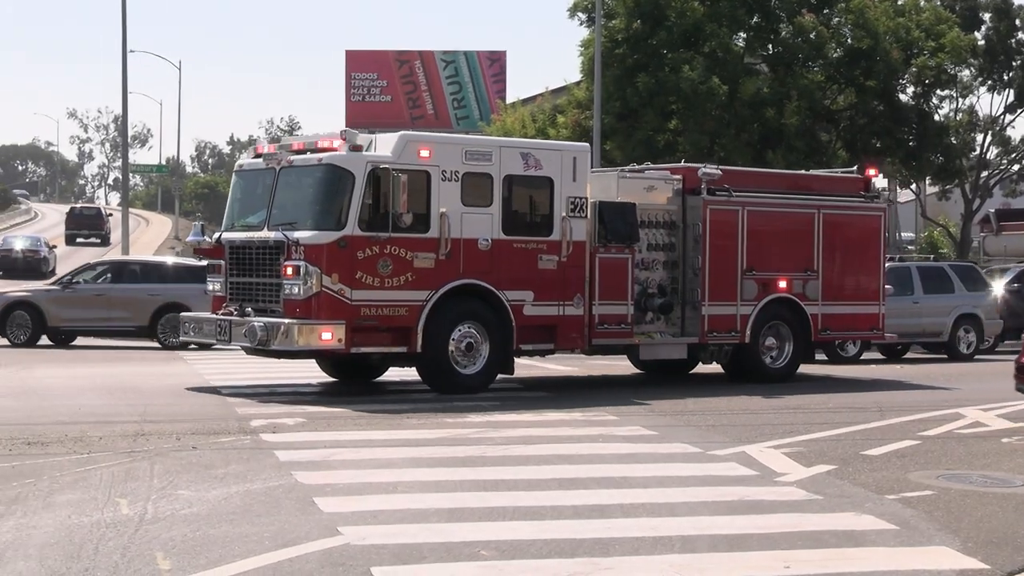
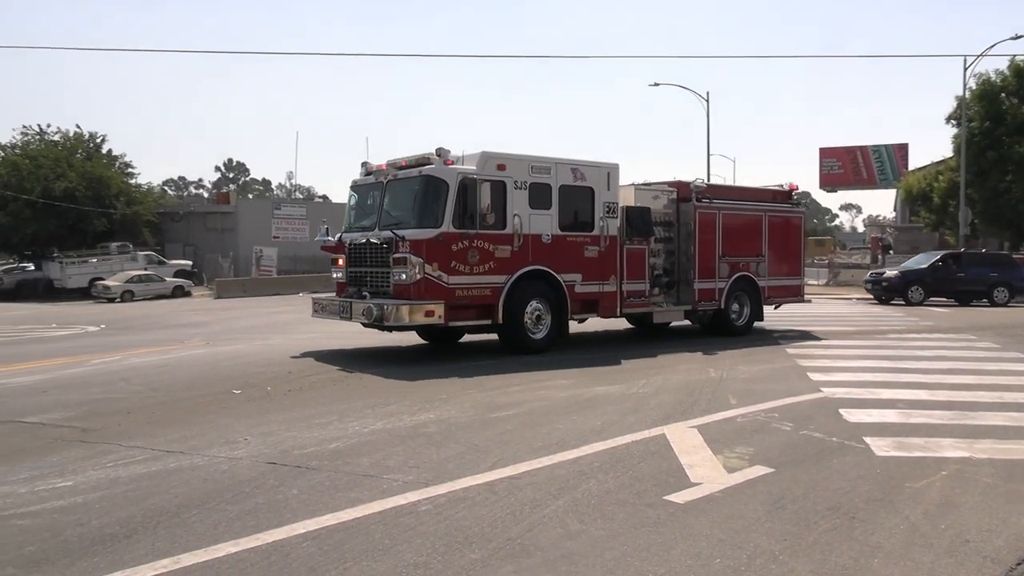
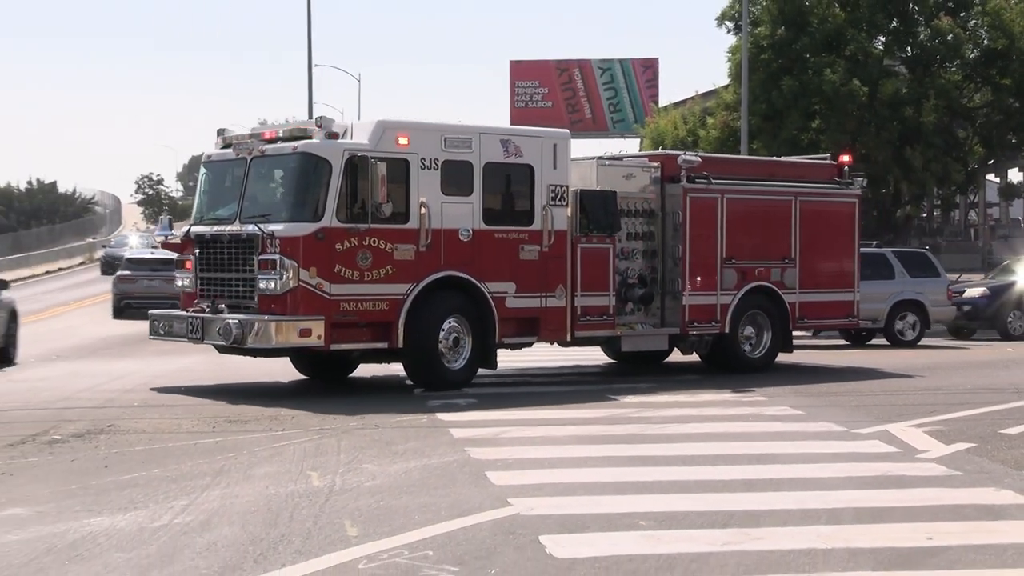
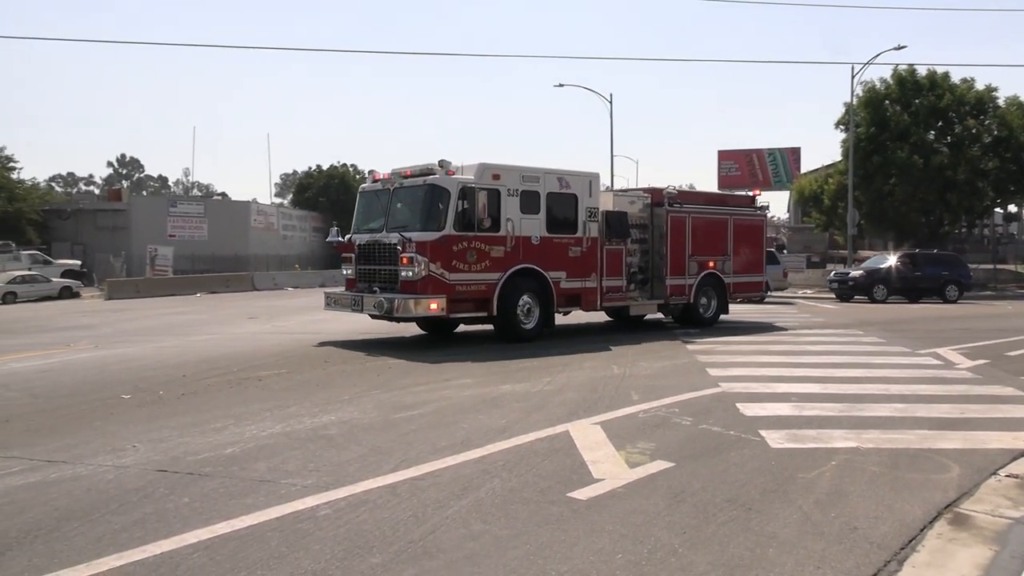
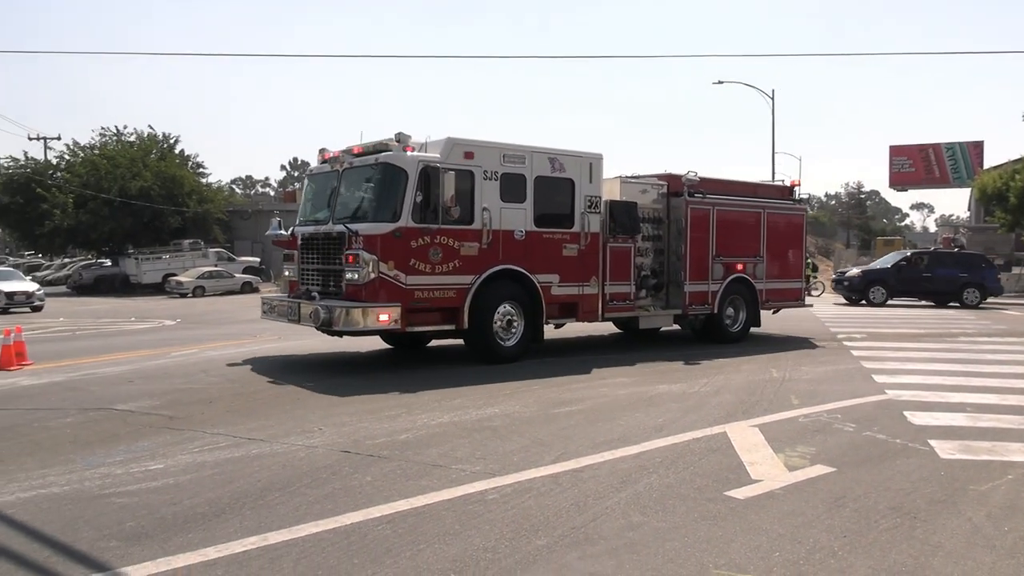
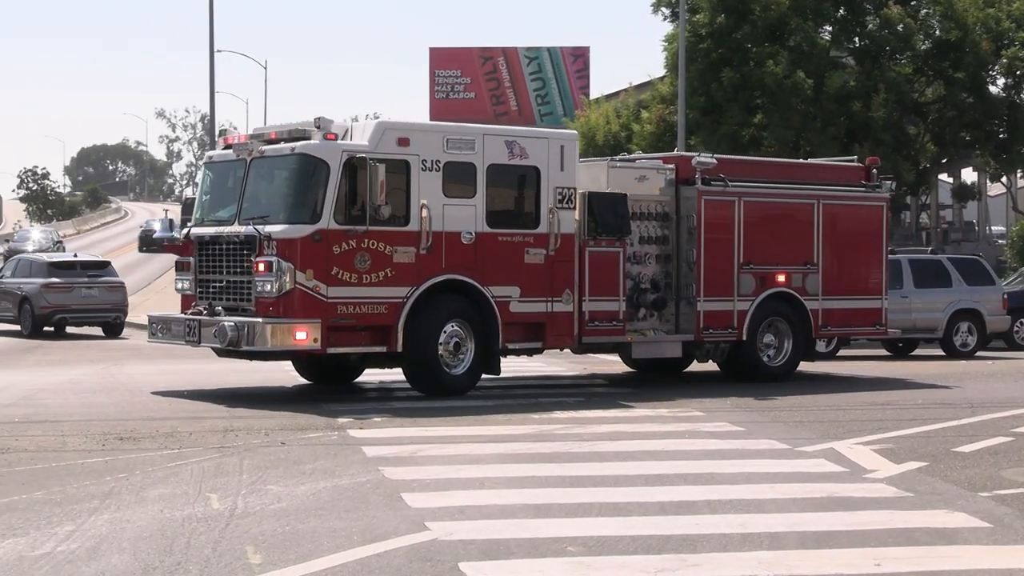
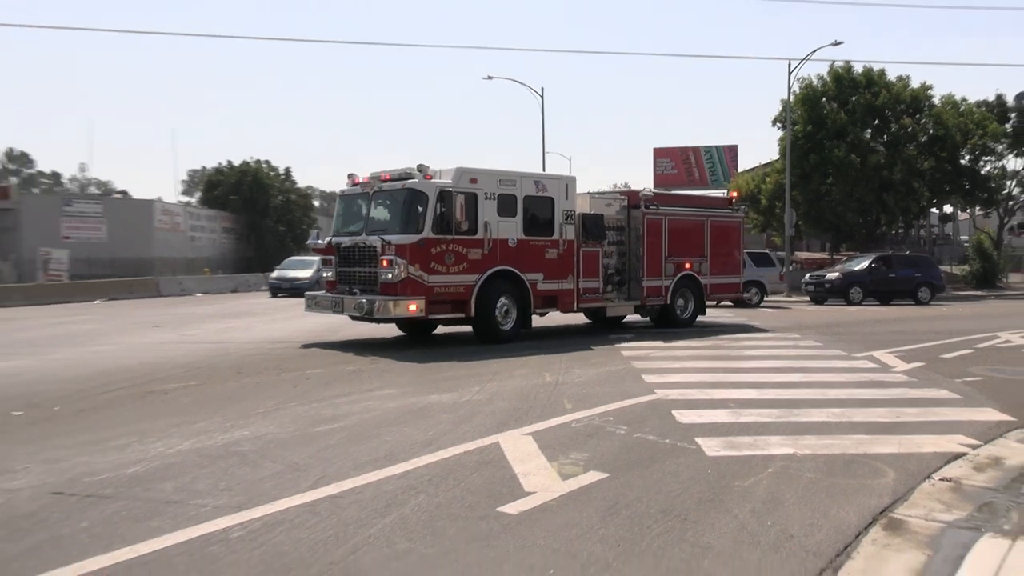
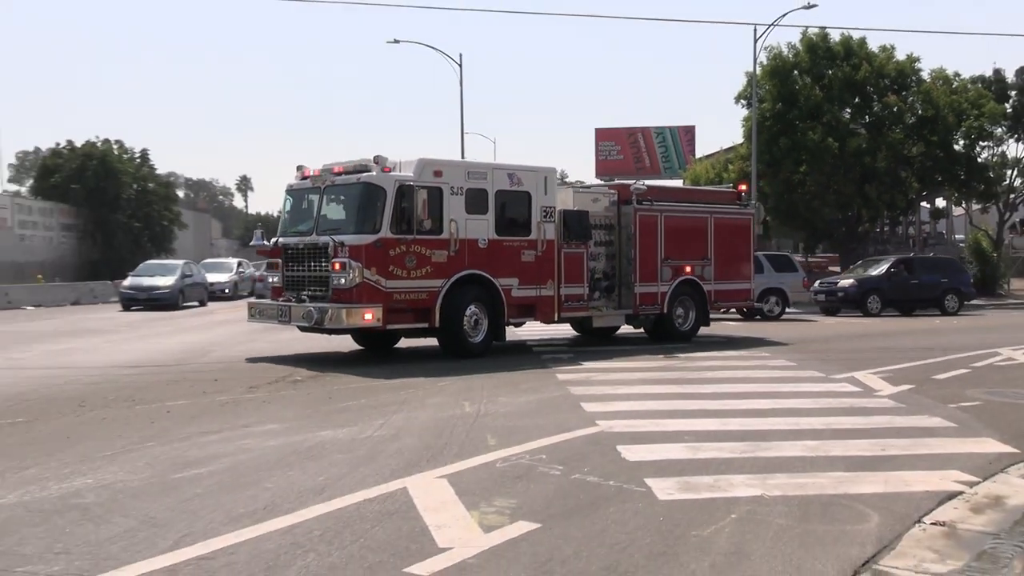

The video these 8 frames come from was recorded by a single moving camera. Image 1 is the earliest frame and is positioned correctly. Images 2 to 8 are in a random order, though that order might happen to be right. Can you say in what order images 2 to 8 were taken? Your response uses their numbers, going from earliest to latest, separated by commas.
6, 3, 8, 7, 4, 2, 5
